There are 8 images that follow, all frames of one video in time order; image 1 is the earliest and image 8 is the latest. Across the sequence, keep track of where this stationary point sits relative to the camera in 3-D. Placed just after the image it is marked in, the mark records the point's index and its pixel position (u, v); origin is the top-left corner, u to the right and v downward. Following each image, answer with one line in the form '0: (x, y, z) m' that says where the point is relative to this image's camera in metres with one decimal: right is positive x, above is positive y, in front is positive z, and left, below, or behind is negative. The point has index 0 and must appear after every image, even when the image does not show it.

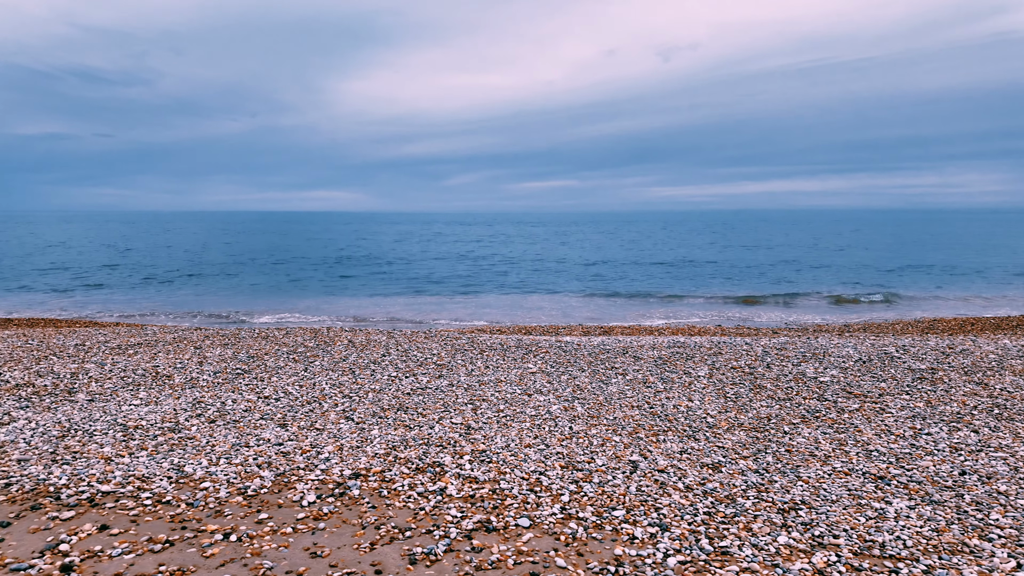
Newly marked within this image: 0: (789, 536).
0: (+3.4, -3.0, +7.4) m
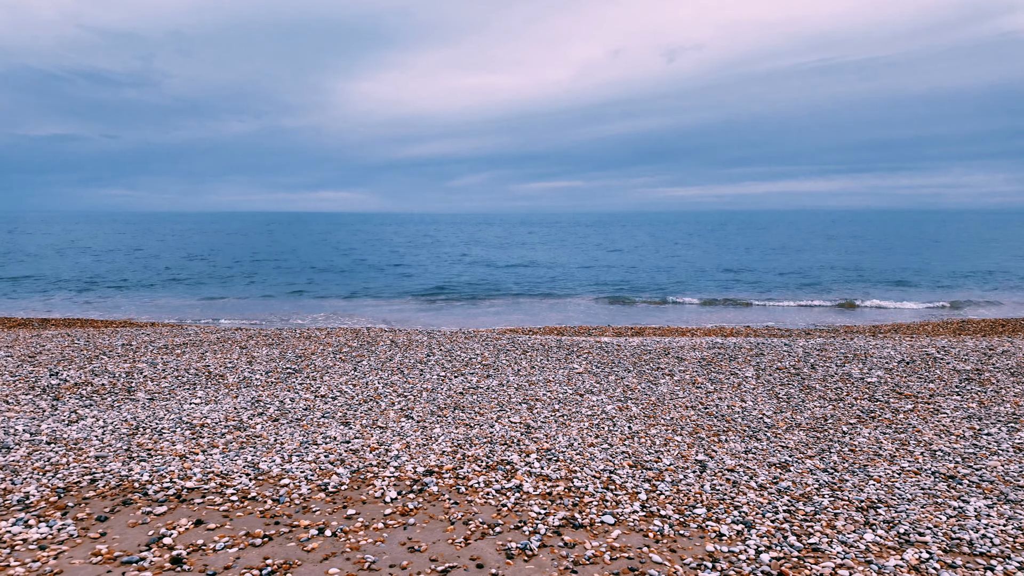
0: (+4.5, -3.0, +7.5) m
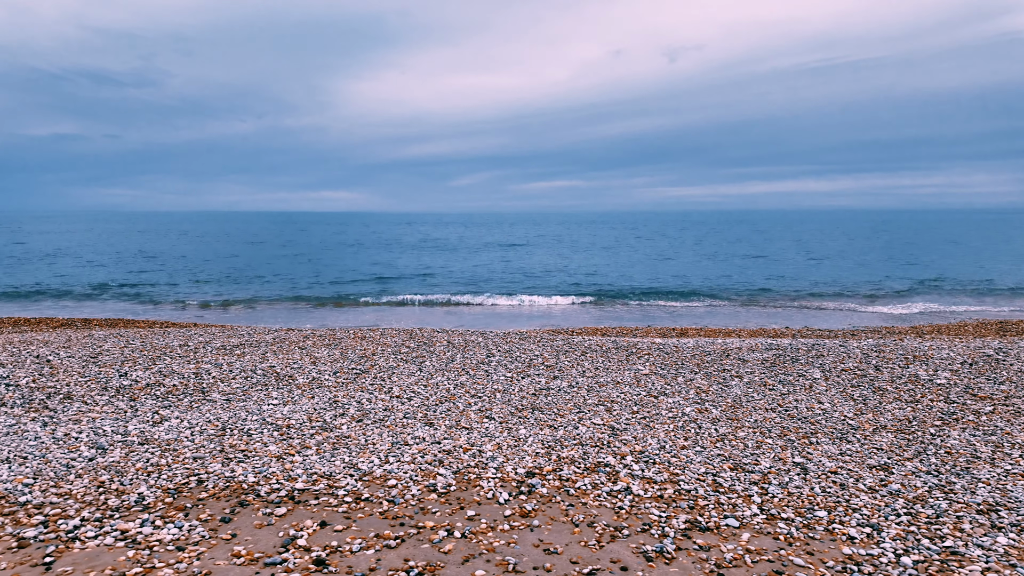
0: (+6.1, -3.1, +7.5) m
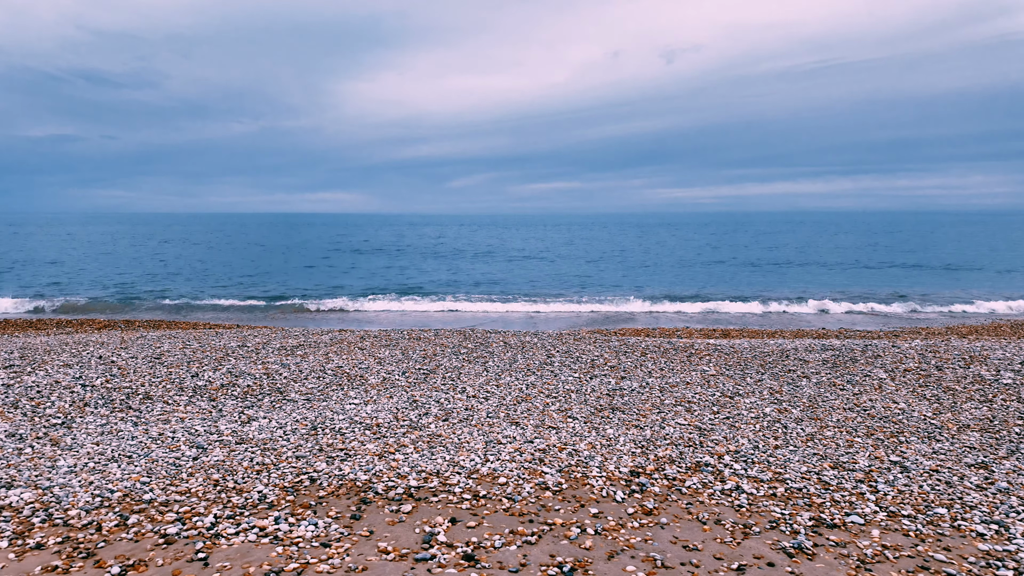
0: (+7.8, -3.1, +7.6) m
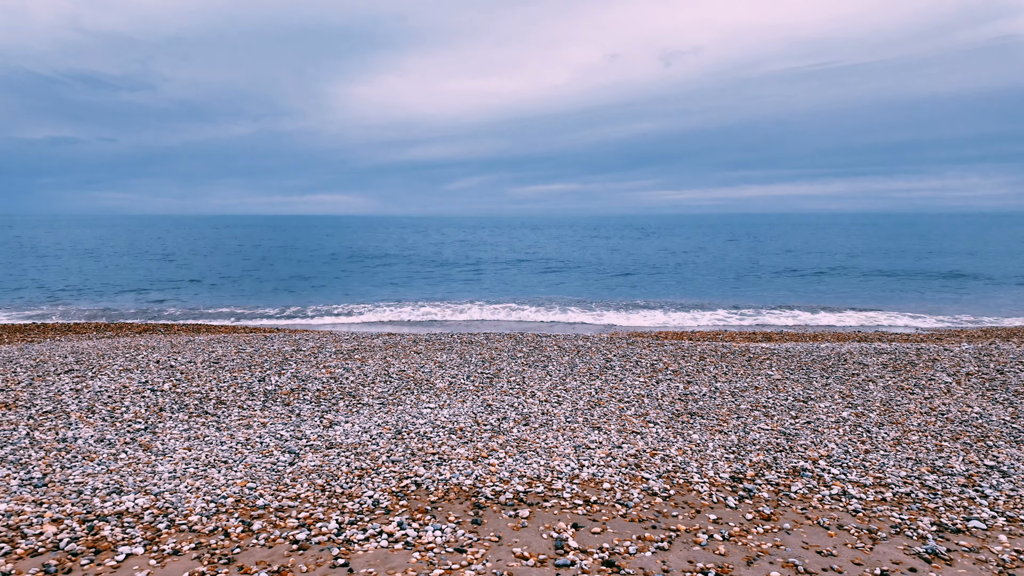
0: (+9.4, -3.2, +7.6) m
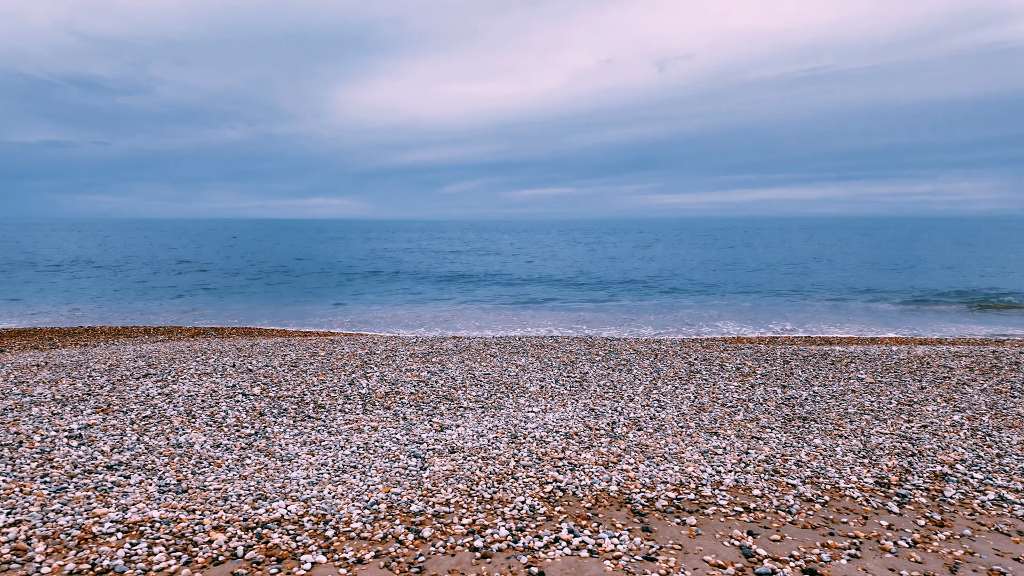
0: (+11.7, -3.2, +7.5) m
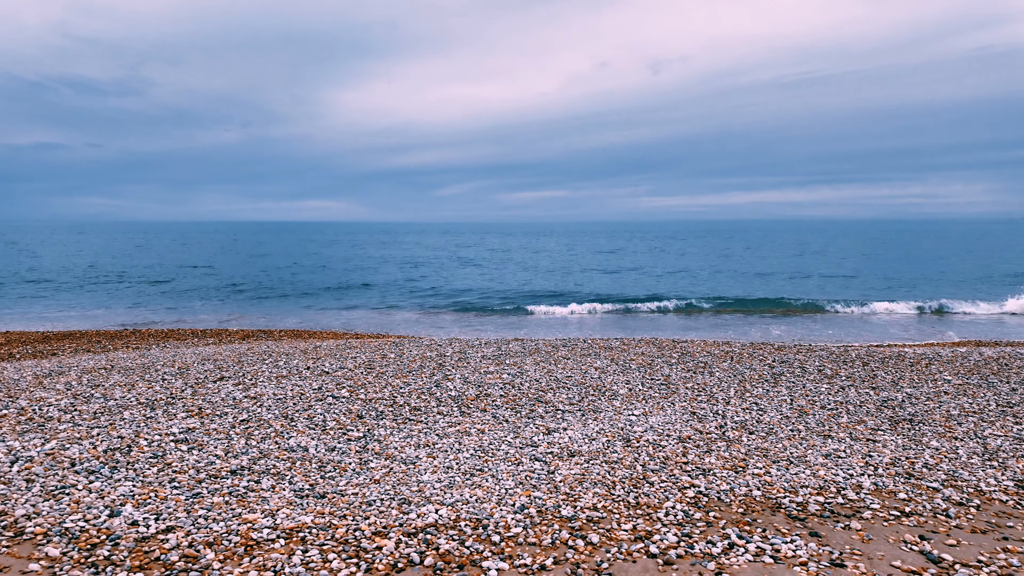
0: (+13.9, -3.2, +7.4) m
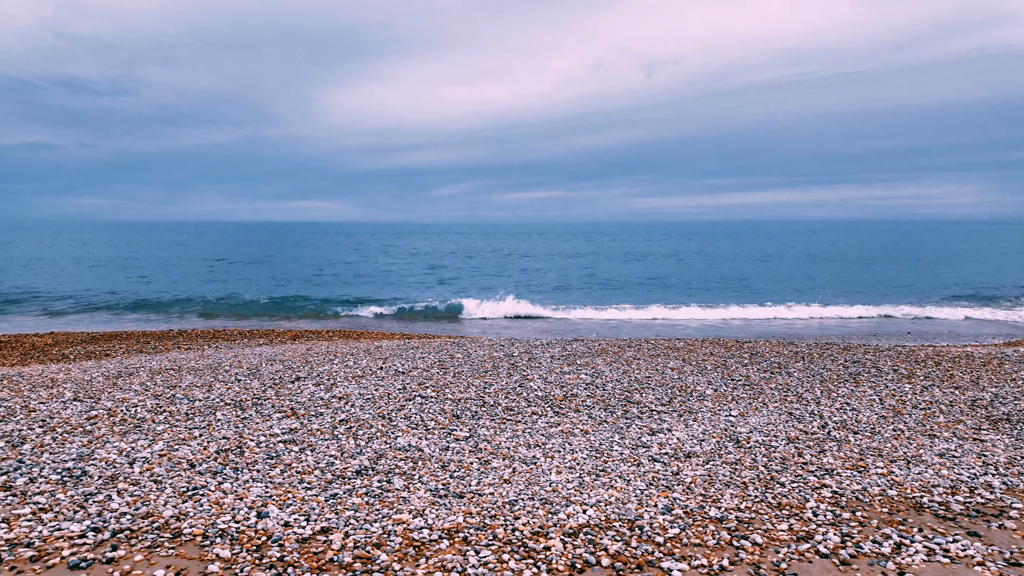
0: (+16.0, -3.2, +7.5) m
